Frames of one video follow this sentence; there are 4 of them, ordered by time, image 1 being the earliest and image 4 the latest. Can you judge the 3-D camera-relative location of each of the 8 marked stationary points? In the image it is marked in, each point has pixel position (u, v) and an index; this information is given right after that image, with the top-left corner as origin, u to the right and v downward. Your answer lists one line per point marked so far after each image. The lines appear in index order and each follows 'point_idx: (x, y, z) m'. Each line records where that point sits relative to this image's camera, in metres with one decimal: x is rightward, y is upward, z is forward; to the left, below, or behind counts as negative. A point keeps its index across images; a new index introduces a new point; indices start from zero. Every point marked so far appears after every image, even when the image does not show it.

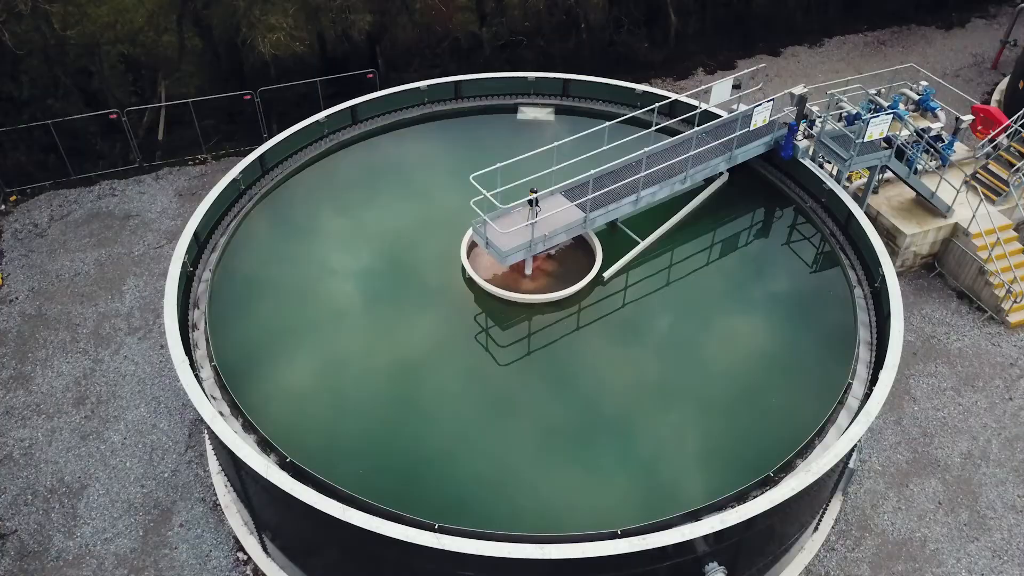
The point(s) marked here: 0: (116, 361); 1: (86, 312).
0: (-7.6, -1.4, +14.7) m
1: (-8.9, -0.5, +15.9) m
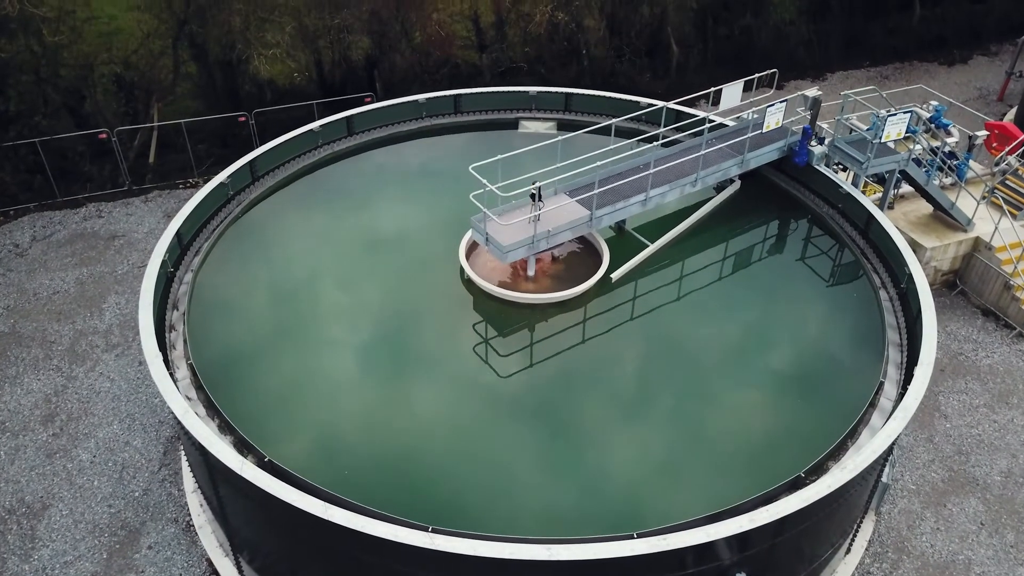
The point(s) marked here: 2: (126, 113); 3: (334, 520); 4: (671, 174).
0: (-7.6, -1.6, +13.8) m
1: (-8.8, -0.8, +15.0) m
2: (-10.1, +4.6, +20.0) m
3: (-1.8, -2.3, +7.7) m
4: (+2.6, +1.9, +12.7) m
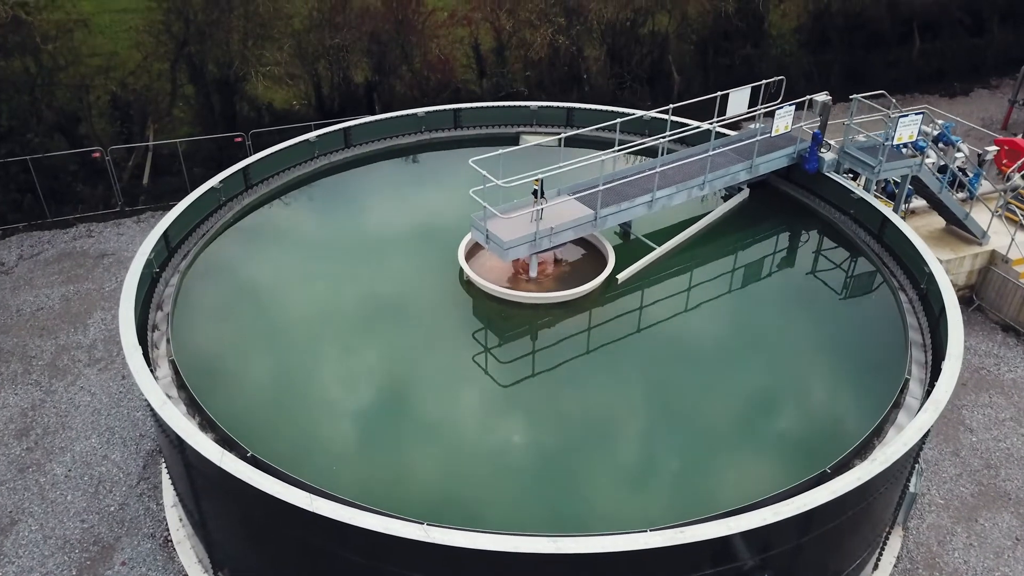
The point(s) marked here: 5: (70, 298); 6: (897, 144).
0: (-7.6, -1.8, +13.1) m
1: (-8.8, -1.1, +14.4) m
2: (-10.1, +4.0, +19.7) m
3: (-1.8, -2.1, +7.0) m
4: (+2.7, +1.8, +12.3) m
5: (-9.2, -0.2, +15.8) m
6: (+6.6, +2.5, +13.0) m
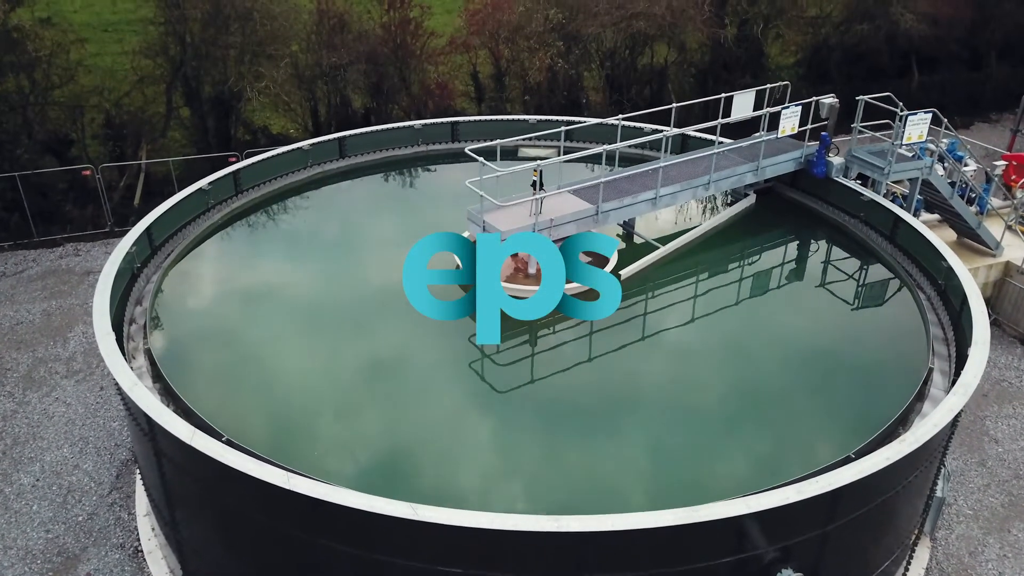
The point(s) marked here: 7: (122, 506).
0: (-7.6, -1.9, +12.4) m
1: (-8.9, -1.2, +13.8) m
2: (-10.1, +3.4, +19.4) m
3: (-1.8, -1.7, +6.4) m
4: (+2.7, +1.7, +11.9) m
5: (-9.2, -0.5, +15.2) m
6: (+6.5, +2.3, +12.7) m
7: (-5.2, -3.0, +10.3) m
